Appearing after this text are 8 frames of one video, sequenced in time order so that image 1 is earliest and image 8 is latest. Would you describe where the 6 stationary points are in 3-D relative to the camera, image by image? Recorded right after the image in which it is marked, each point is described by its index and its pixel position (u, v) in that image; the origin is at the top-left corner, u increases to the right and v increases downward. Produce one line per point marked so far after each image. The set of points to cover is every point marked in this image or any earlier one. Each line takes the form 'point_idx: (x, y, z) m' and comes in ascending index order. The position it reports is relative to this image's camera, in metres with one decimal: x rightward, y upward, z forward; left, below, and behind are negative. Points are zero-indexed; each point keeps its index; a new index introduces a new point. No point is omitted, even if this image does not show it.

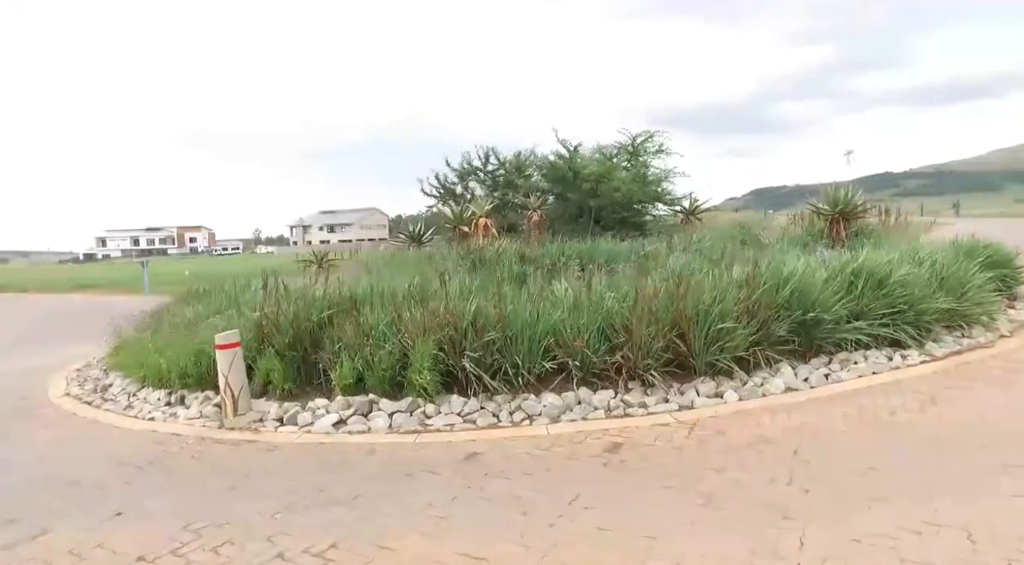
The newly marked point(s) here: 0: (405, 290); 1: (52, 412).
0: (-1.2, -0.1, +7.3) m
1: (-5.6, -1.6, +7.6) m
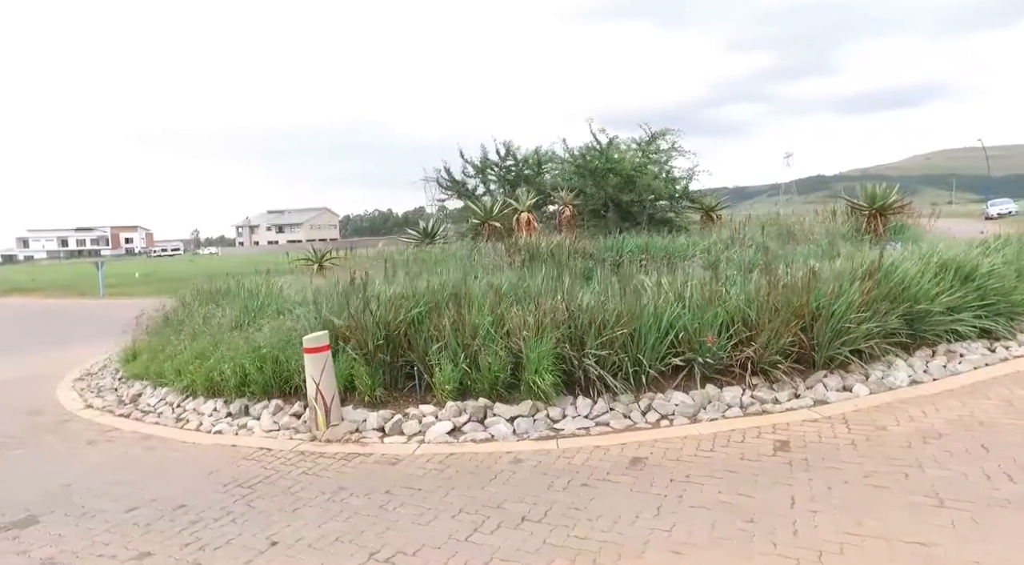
0: (-0.2, 0.0, +6.9) m
1: (-4.6, -1.6, +6.7) m
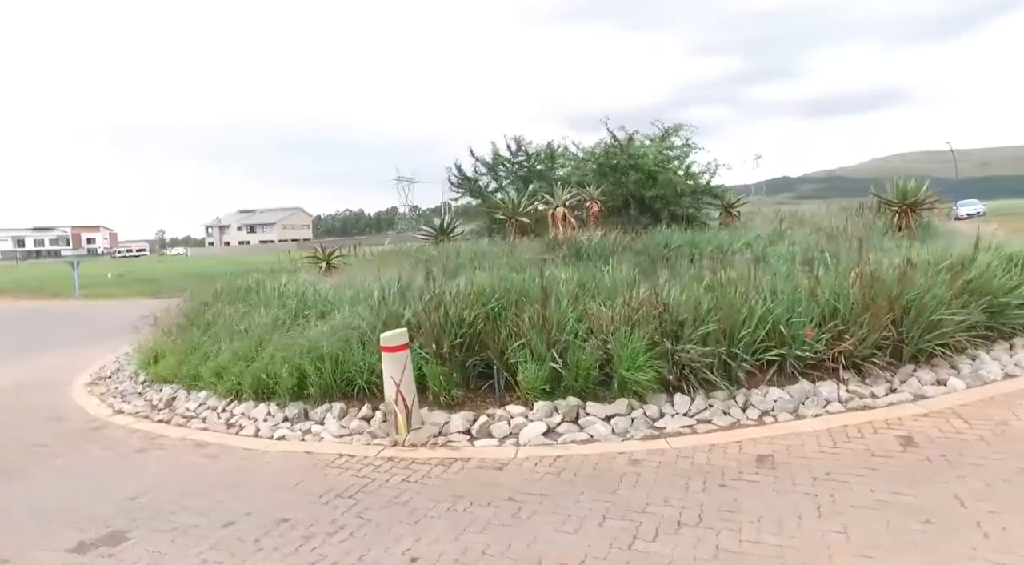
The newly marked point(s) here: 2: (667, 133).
0: (+0.5, 0.0, +6.6) m
1: (-3.9, -1.5, +6.2) m
2: (+3.5, +3.4, +13.8) m
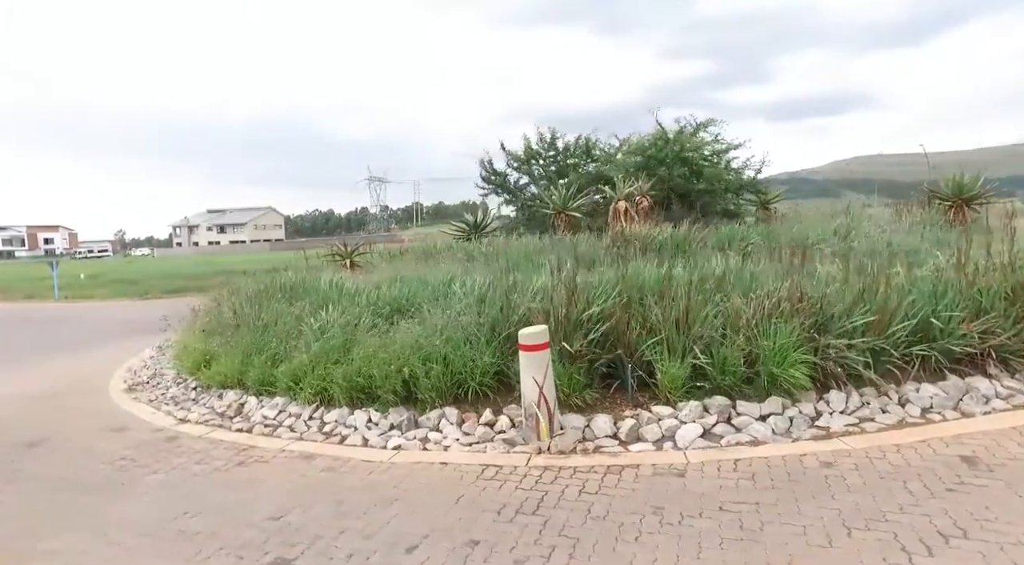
0: (+1.6, +0.1, +6.2) m
1: (-2.8, -1.5, +5.6) m
2: (+4.1, +3.4, +13.6) m
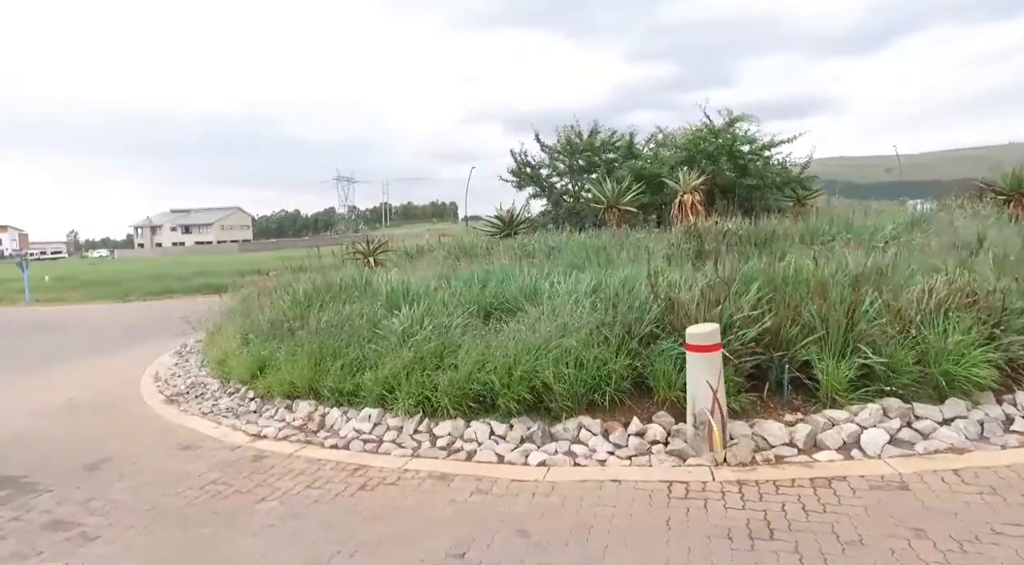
0: (+2.7, +0.2, +5.8) m
1: (-1.6, -1.5, +4.9) m
2: (+4.7, +3.5, +13.3) m
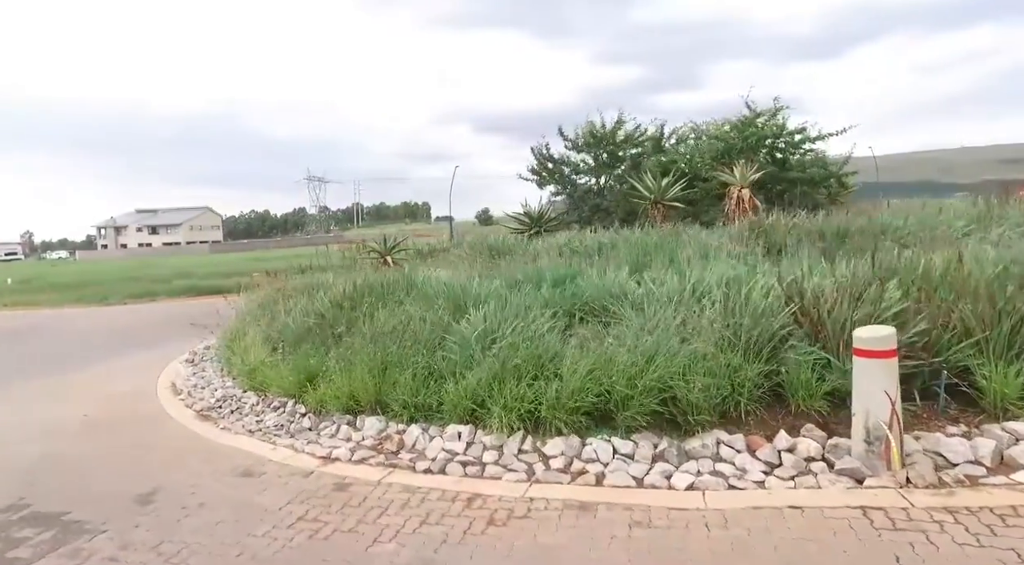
0: (+3.5, +0.2, +5.3) m
1: (-0.7, -1.4, +4.2) m
2: (+5.1, +3.5, +13.0) m
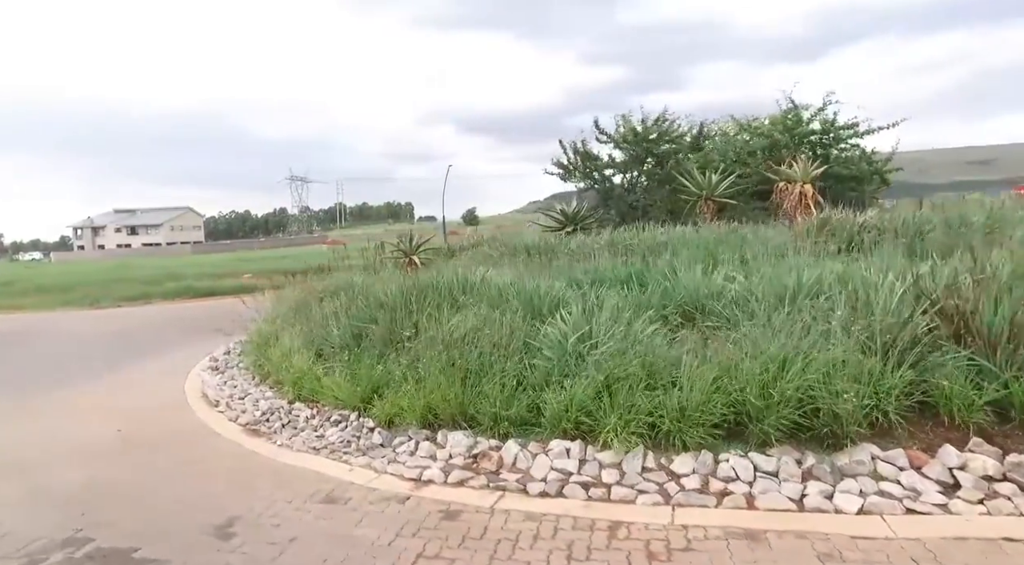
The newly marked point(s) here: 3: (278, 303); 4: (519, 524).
0: (+4.3, +0.2, +5.0) m
1: (+0.1, -1.4, +3.7) m
2: (+5.7, +3.5, +12.7) m
3: (-3.5, -0.3, +9.1) m
4: (0.0, -1.4, +3.7) m
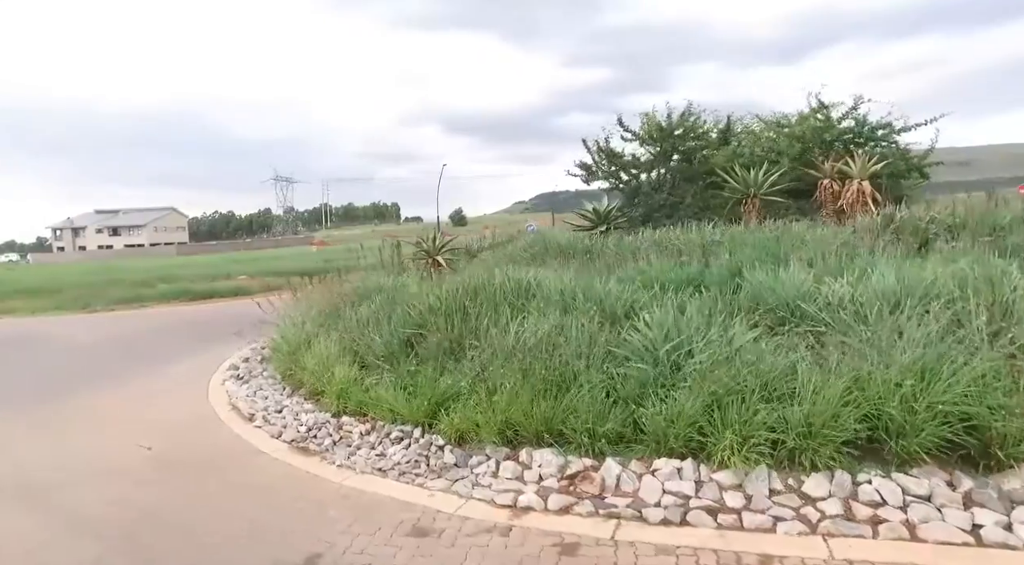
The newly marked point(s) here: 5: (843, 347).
0: (+5.0, +0.2, +4.6) m
1: (+0.8, -1.5, +3.2) m
2: (+6.1, +3.5, +12.4) m
3: (-2.9, -0.3, +8.6) m
4: (+0.7, -1.5, +3.3) m
5: (+2.3, -0.4, +4.3) m
